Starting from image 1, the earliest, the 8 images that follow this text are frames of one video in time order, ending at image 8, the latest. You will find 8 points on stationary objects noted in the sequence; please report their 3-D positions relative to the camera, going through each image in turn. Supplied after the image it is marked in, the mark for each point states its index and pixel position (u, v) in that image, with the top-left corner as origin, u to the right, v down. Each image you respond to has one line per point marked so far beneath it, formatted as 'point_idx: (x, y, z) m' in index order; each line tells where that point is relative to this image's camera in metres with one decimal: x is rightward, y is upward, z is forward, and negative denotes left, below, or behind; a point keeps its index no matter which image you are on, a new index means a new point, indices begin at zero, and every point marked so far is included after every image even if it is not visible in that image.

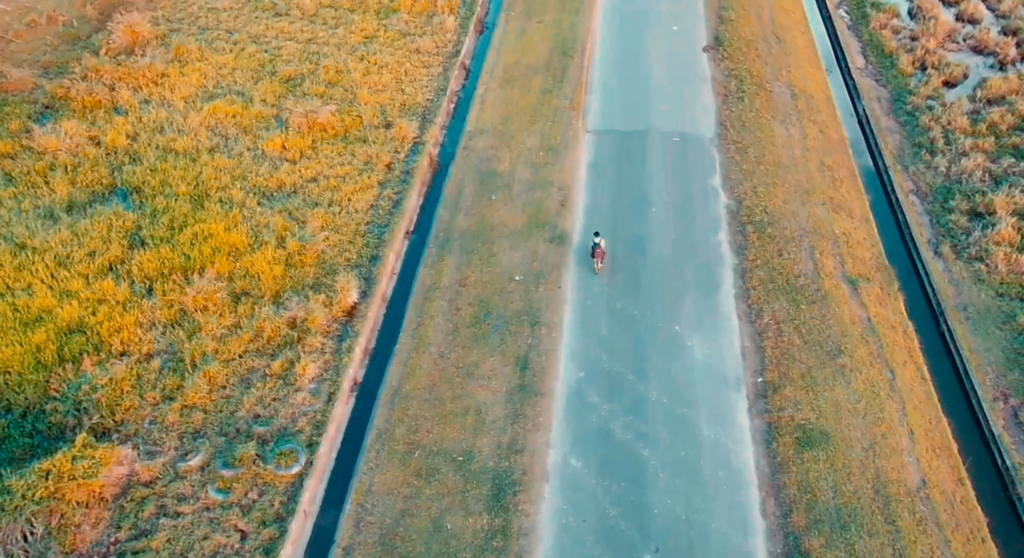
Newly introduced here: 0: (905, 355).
0: (+6.8, -1.4, +17.0) m
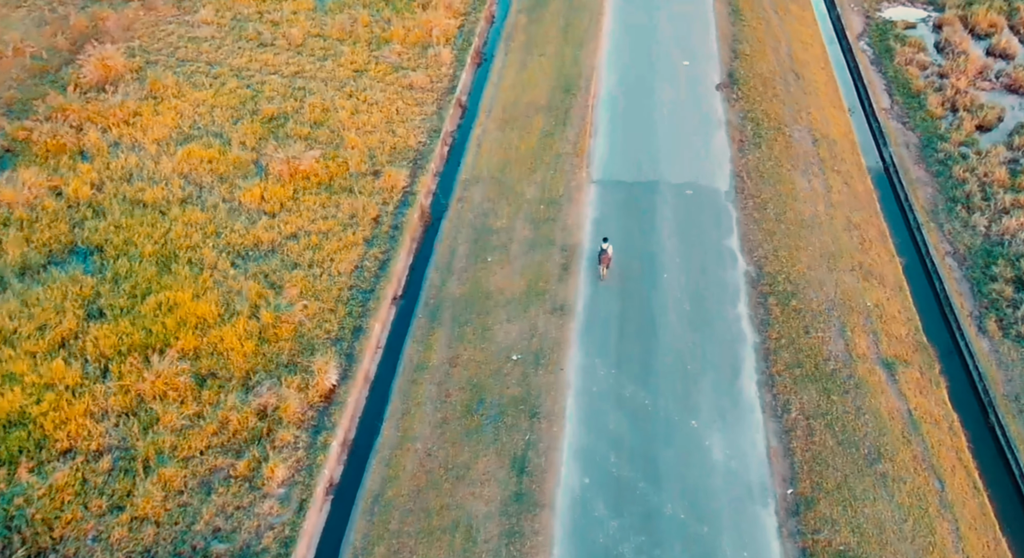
0: (+6.8, -2.8, +15.1) m
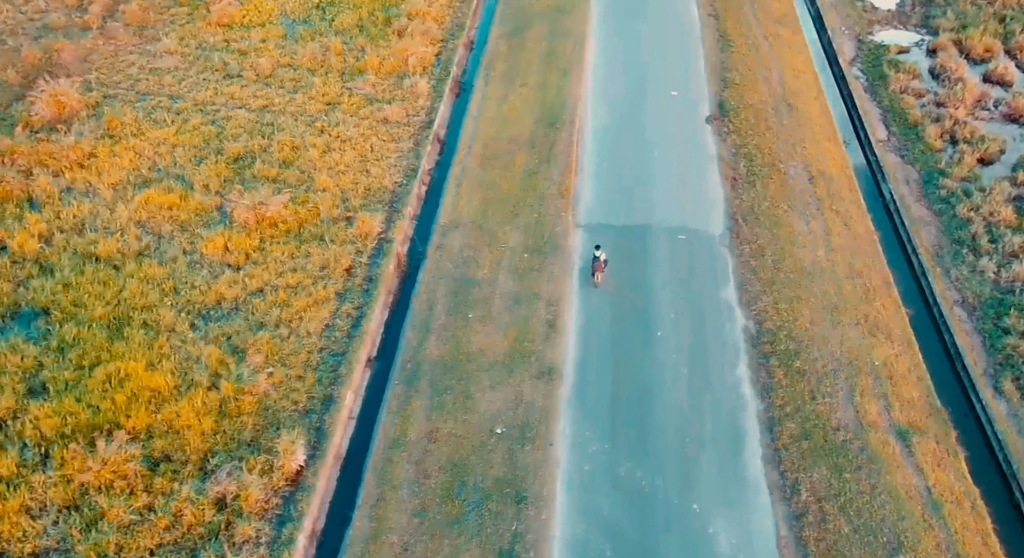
0: (+6.6, -3.7, +13.9) m
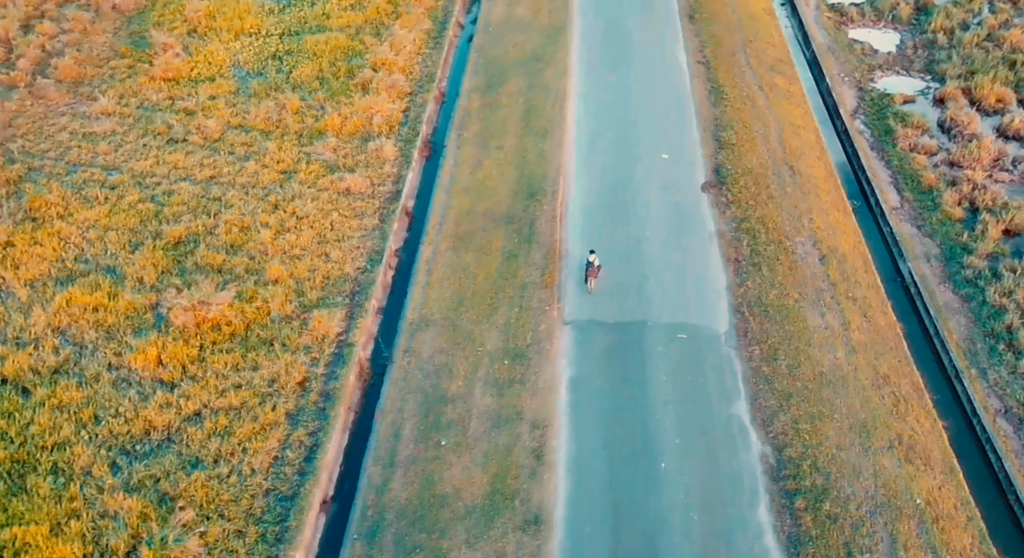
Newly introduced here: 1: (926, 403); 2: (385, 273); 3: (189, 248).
0: (+6.4, -5.4, +11.5) m
1: (+6.9, -2.1, +16.4) m
2: (-2.6, +0.1, +19.9) m
3: (-6.5, +0.6, +19.8) m
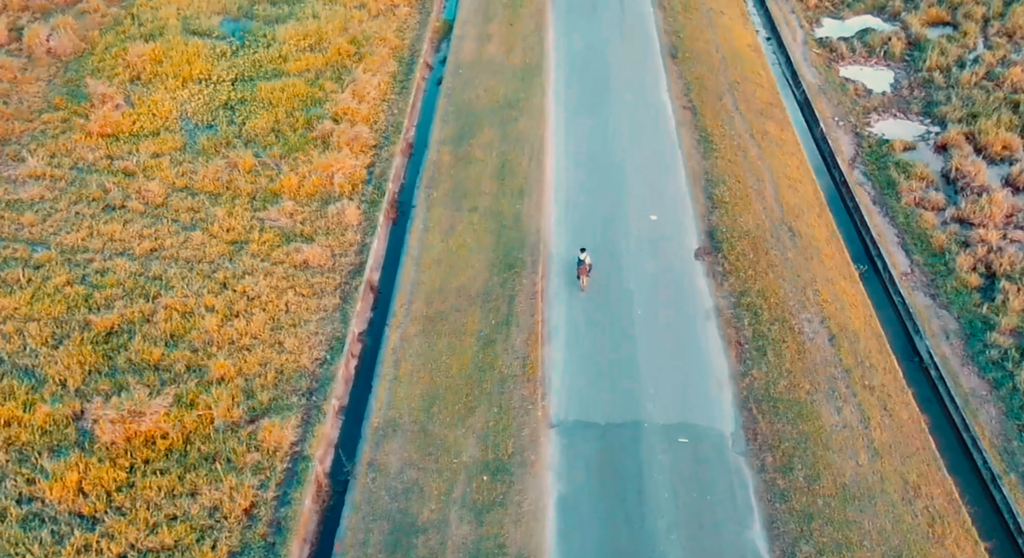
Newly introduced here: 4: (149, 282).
0: (+6.3, -6.8, +9.5) m
1: (+6.6, -3.5, +14.4) m
2: (-3.0, -1.5, +17.7) m
3: (-7.0, -1.1, +17.5) m
4: (-7.0, -0.1, +19.0) m
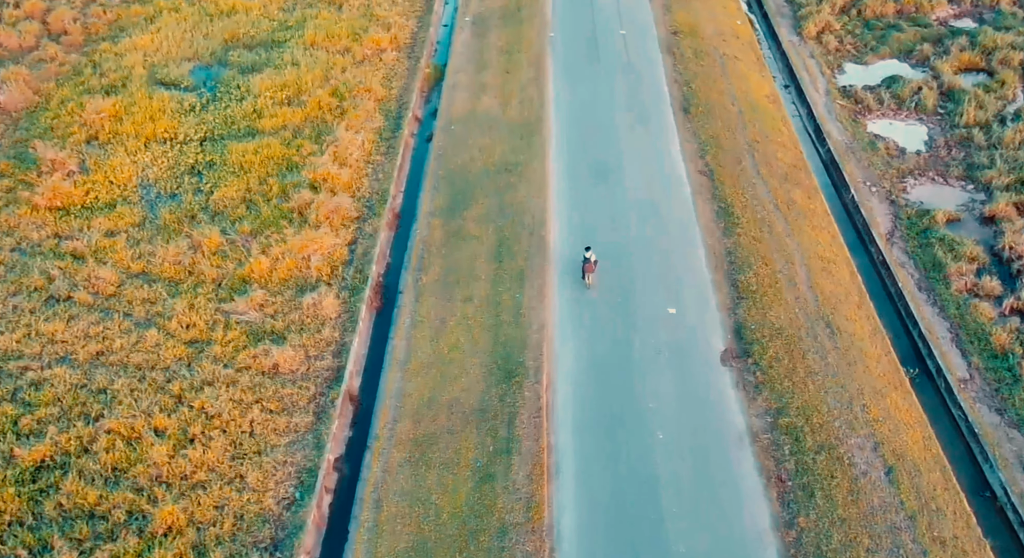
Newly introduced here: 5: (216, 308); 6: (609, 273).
0: (+6.4, -8.7, +6.8) m
1: (+6.7, -5.4, +11.8) m
2: (-3.0, -3.5, +15.0) m
3: (-6.9, -3.0, +14.8) m
4: (-7.0, -2.0, +16.3) m
5: (-5.7, -0.6, +18.8) m
6: (+1.9, 0.0, +19.7) m
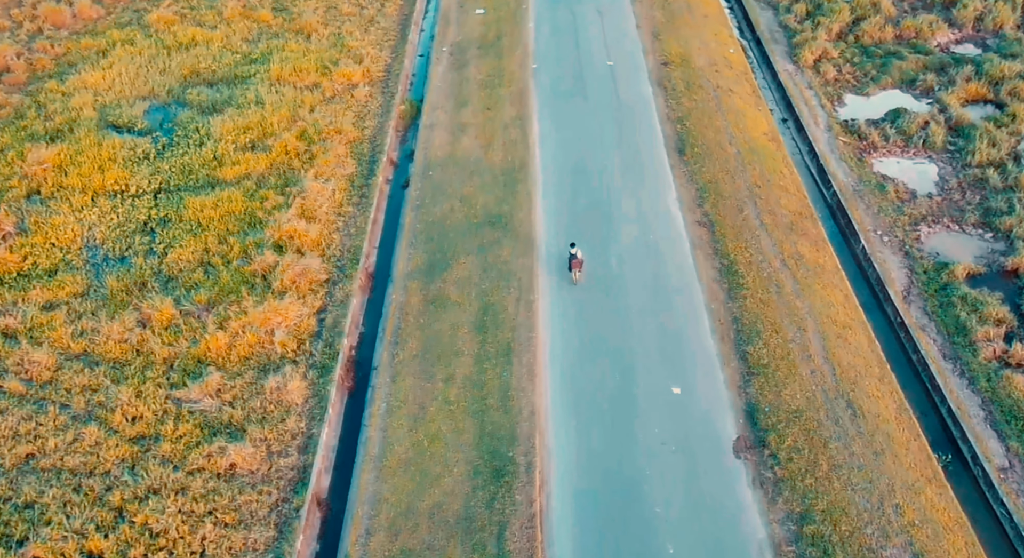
0: (+6.5, -9.9, +4.9) m
1: (+6.7, -6.7, +9.9) m
2: (-3.1, -4.8, +12.9) m
3: (-7.0, -4.4, +12.6) m
4: (-7.1, -3.5, +14.2) m
5: (-5.9, -2.0, +16.7) m
6: (+1.7, -1.4, +17.8) m
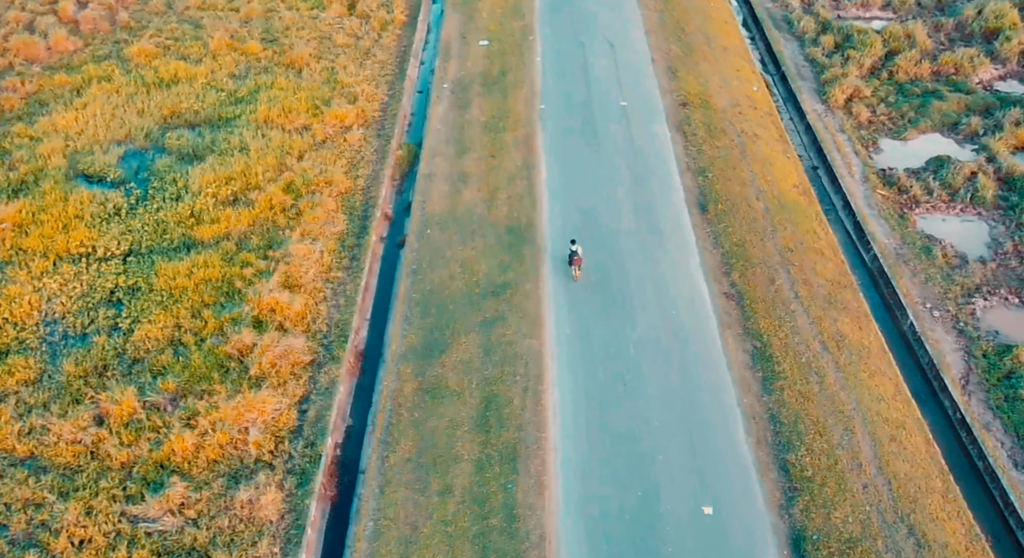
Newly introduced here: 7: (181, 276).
0: (+6.5, -11.4, +2.6) m
1: (+6.7, -8.2, +7.6) m
2: (-3.0, -6.3, +10.7) m
3: (-7.0, -5.9, +10.4) m
4: (-7.1, -4.9, +12.0) m
5: (-5.8, -3.5, +14.5) m
6: (+1.8, -2.9, +15.5) m
7: (-6.5, 0.0, +19.3) m
